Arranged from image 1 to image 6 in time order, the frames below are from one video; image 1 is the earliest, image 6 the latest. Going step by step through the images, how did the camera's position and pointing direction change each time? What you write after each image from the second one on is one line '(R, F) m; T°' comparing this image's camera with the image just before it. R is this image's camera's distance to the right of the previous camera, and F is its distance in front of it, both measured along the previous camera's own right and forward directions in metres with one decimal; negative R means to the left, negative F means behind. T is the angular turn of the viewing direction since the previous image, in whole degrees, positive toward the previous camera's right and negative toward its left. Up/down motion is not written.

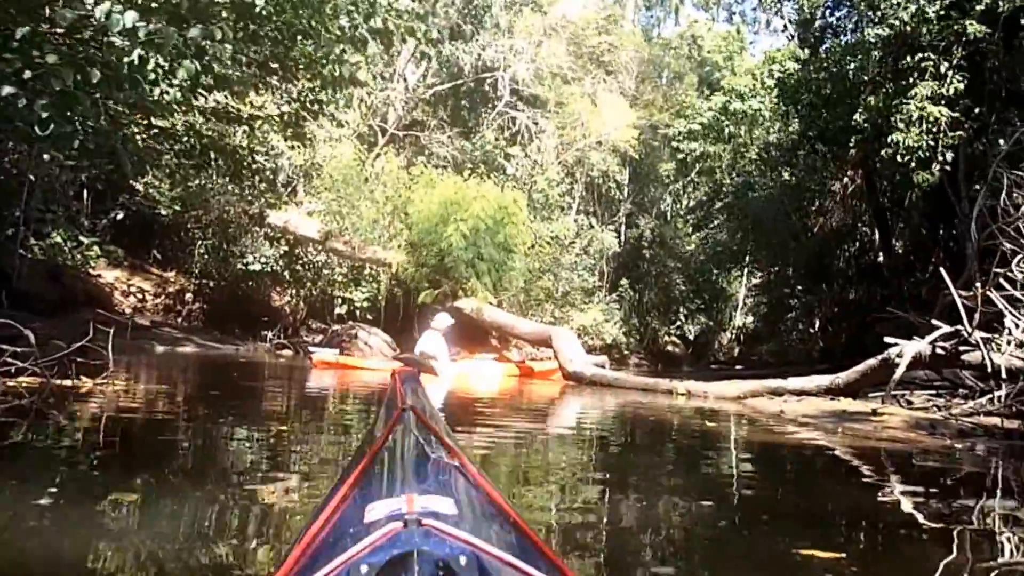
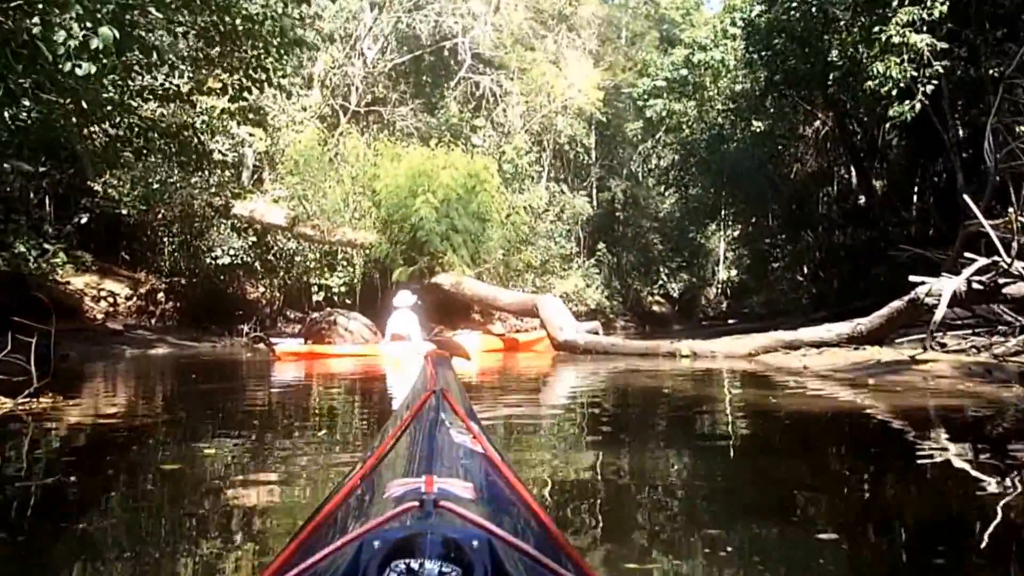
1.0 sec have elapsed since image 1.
(0.0, +0.2) m; +1°
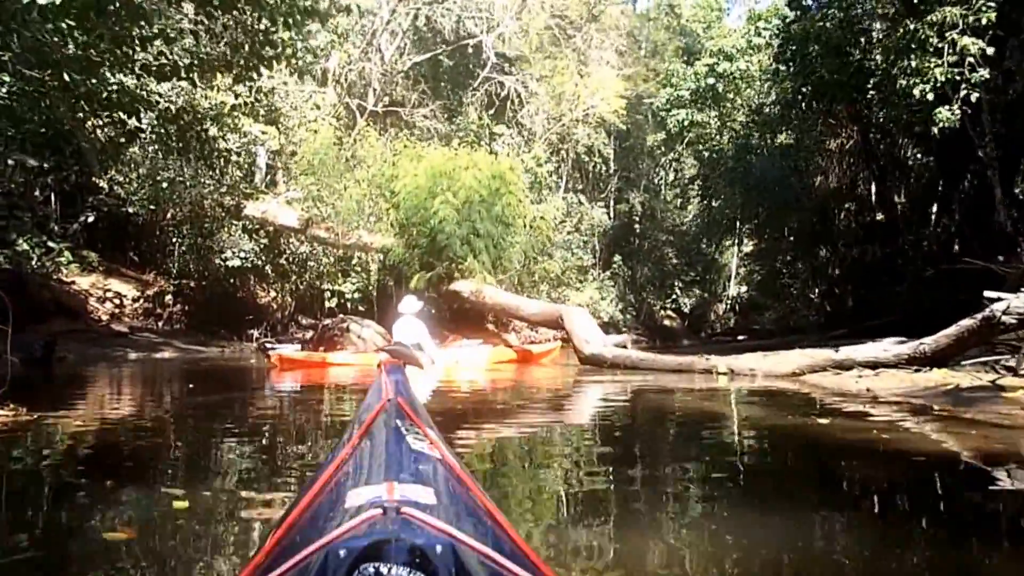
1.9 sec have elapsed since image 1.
(-0.1, +0.3) m; -1°
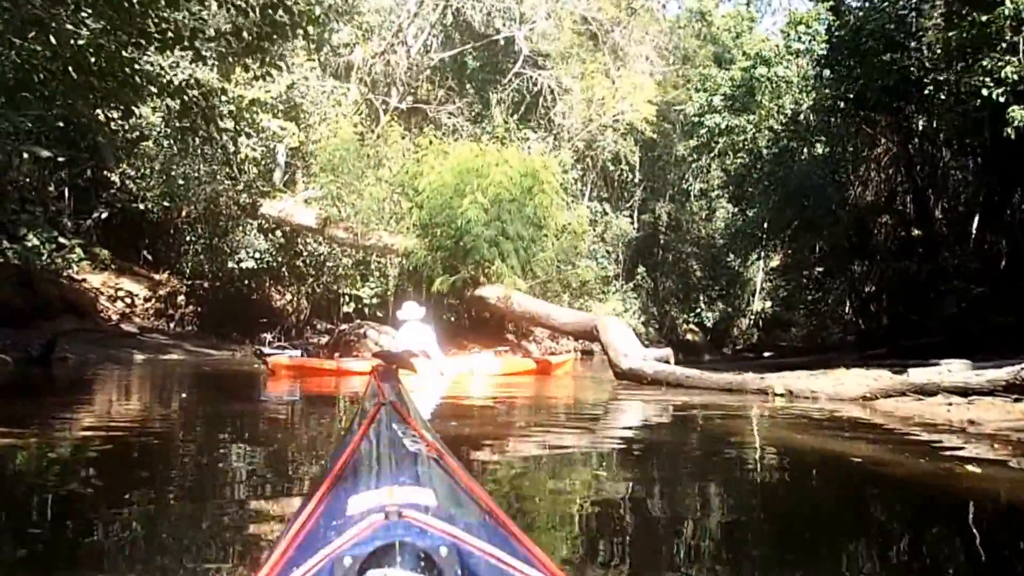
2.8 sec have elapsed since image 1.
(-0.1, +0.4) m; -1°
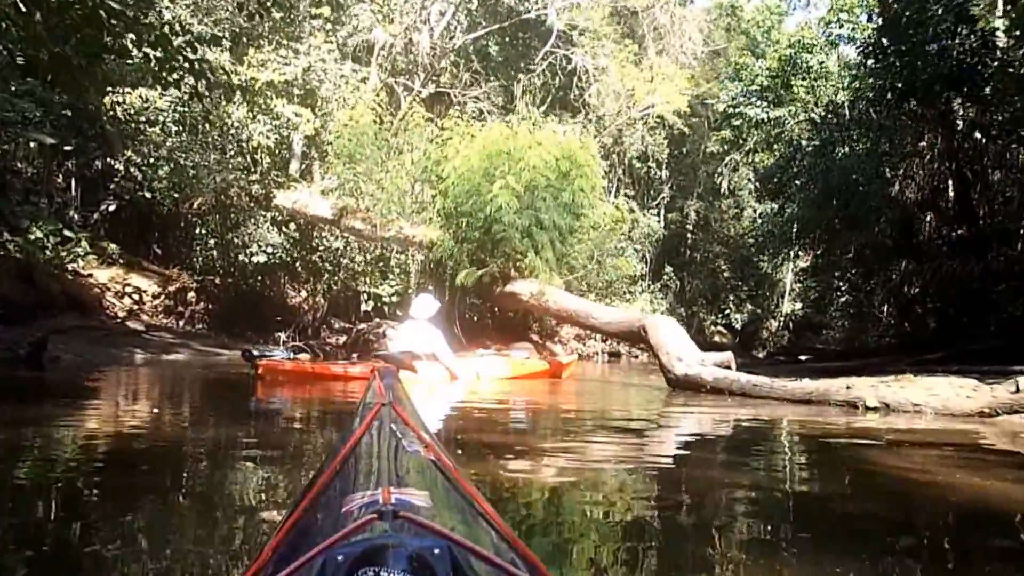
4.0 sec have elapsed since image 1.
(-0.1, +0.6) m; -1°
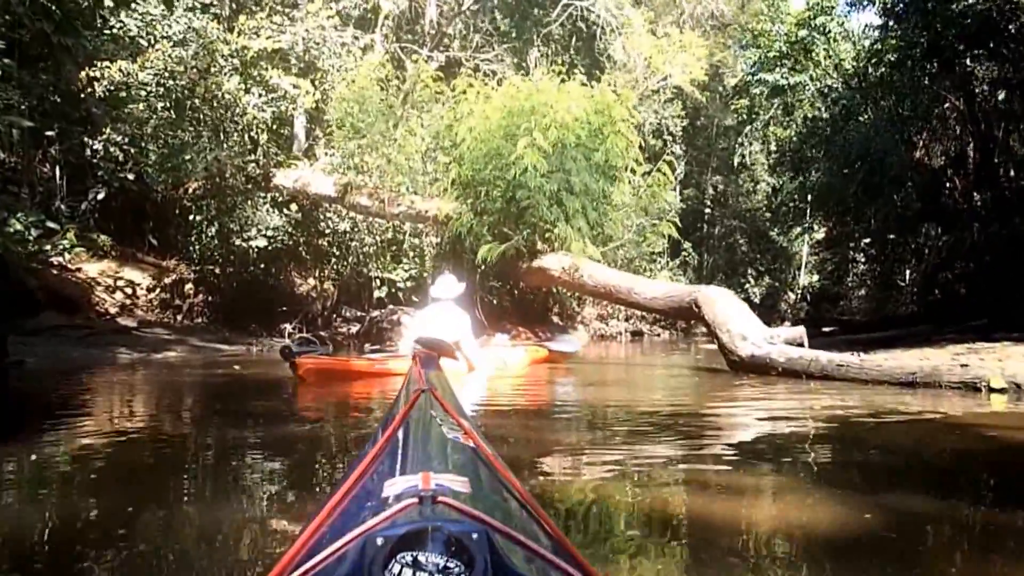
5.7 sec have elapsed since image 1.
(-0.1, +0.6) m; -1°
